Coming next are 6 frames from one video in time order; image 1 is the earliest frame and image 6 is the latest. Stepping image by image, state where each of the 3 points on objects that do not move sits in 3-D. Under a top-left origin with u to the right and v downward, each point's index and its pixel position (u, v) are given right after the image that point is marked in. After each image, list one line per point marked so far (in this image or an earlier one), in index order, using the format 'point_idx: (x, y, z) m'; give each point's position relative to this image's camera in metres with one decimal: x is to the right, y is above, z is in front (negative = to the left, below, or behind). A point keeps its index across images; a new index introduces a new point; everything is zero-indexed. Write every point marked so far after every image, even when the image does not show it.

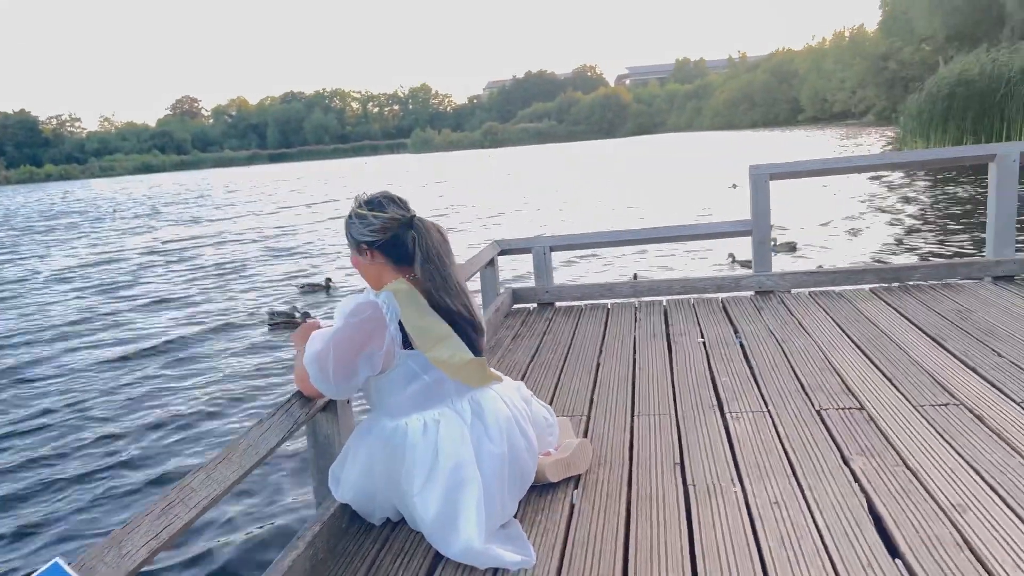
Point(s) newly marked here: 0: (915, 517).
0: (+1.3, -0.7, +2.6) m
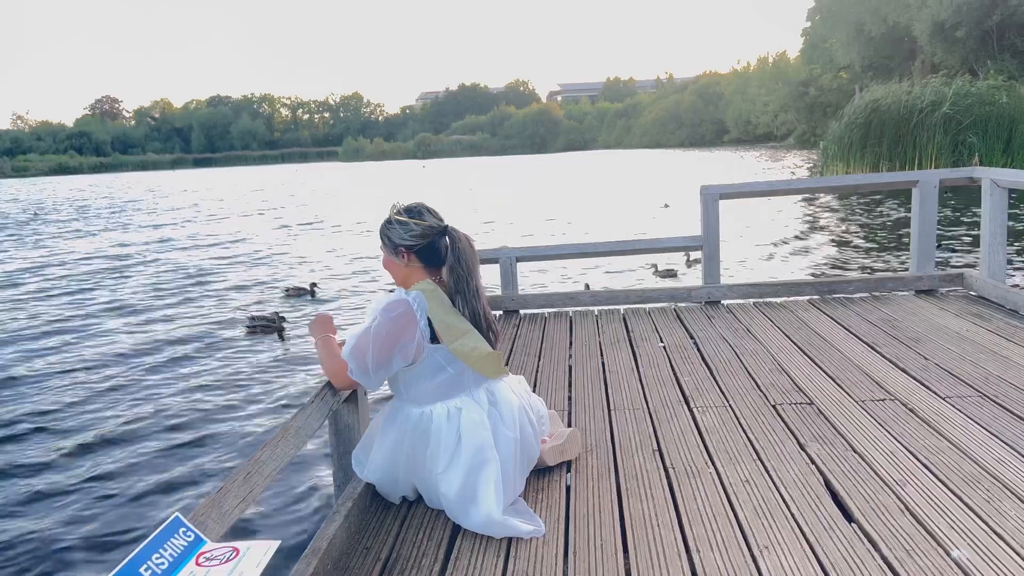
0: (+1.3, -0.8, +3.1) m
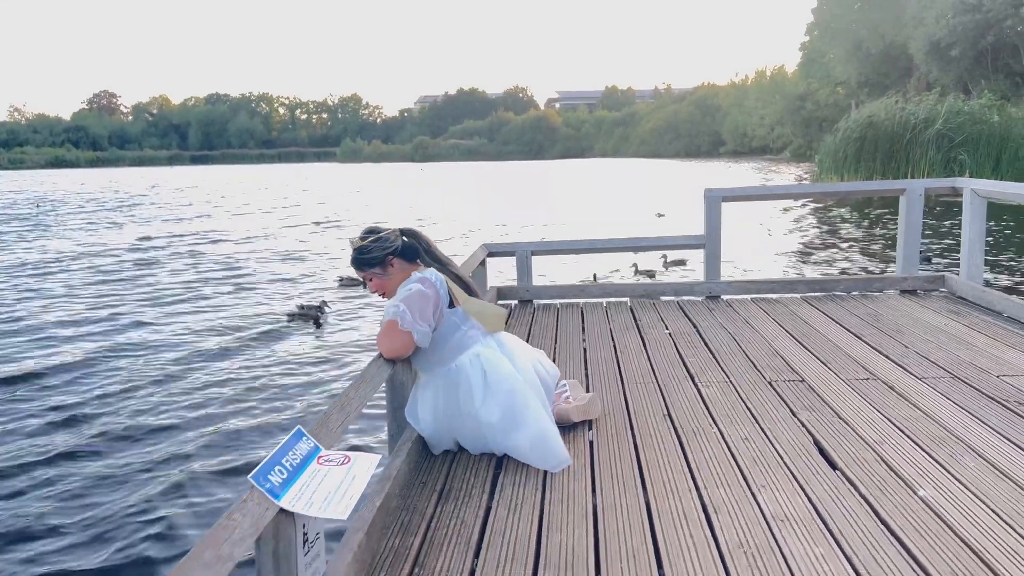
0: (+1.5, -0.7, +3.6) m
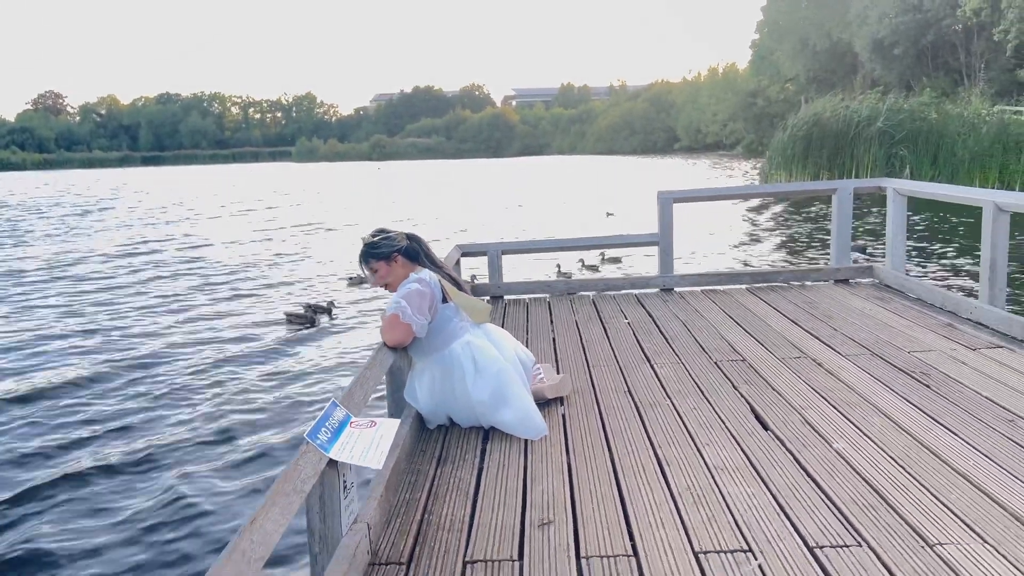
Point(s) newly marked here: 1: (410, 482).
0: (+1.4, -0.7, +4.3) m
1: (-0.4, -0.8, +3.6) m
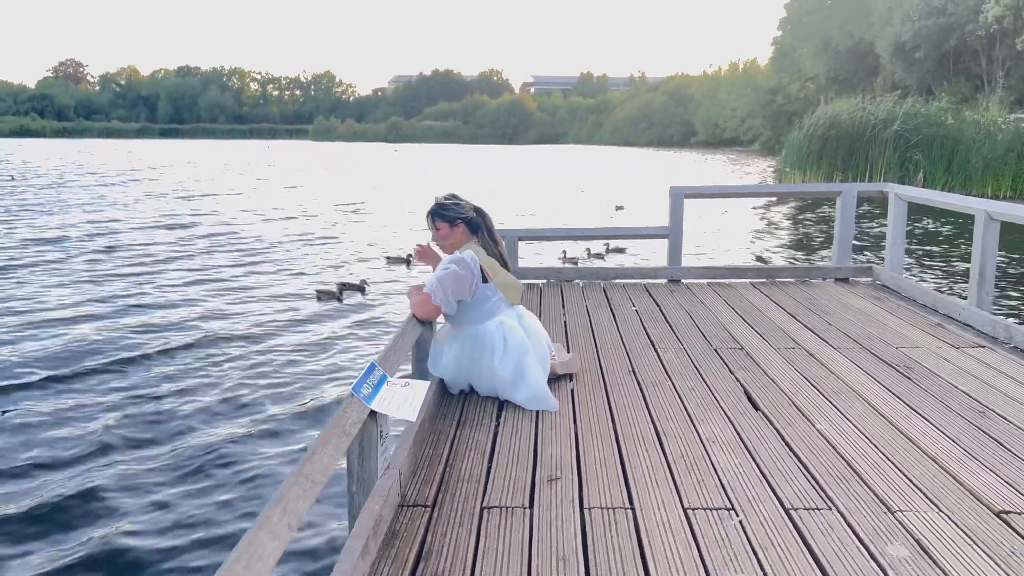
0: (+1.5, -0.6, +4.6) m
1: (-0.4, -0.7, +4.0) m
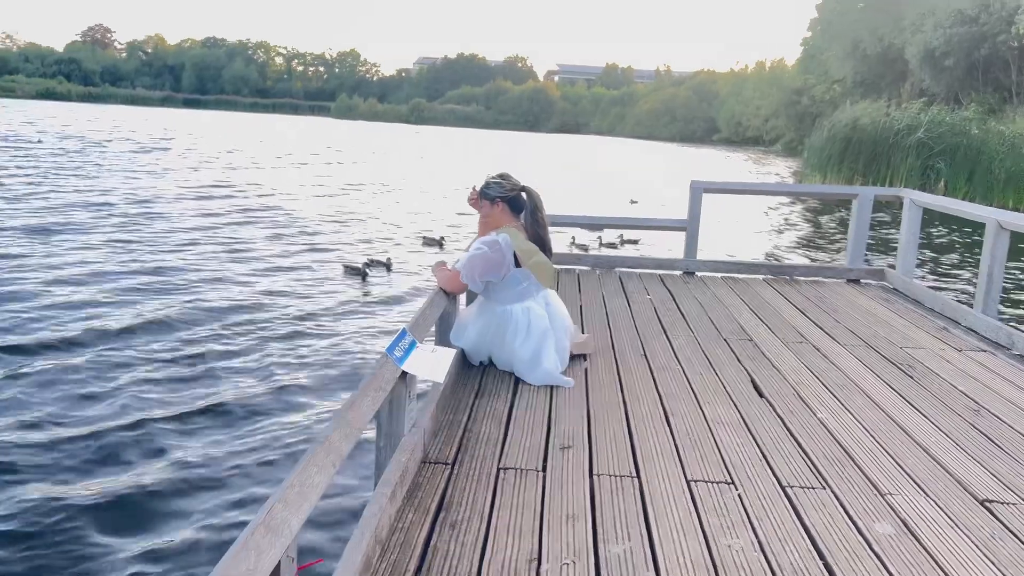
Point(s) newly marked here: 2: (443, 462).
0: (+1.6, -0.6, +4.9) m
1: (-0.3, -0.6, +4.2) m
2: (-0.3, -0.8, +3.6) m
